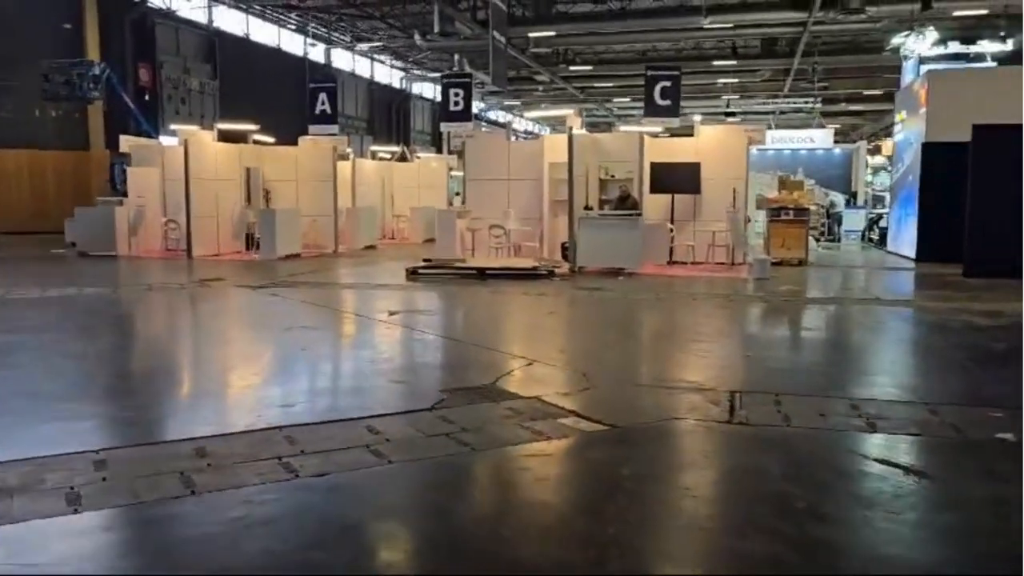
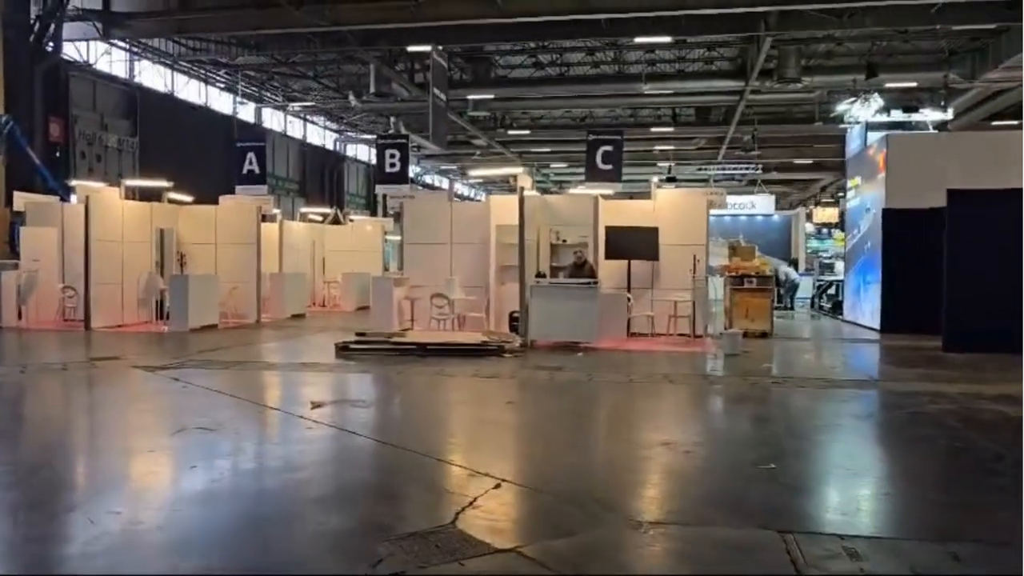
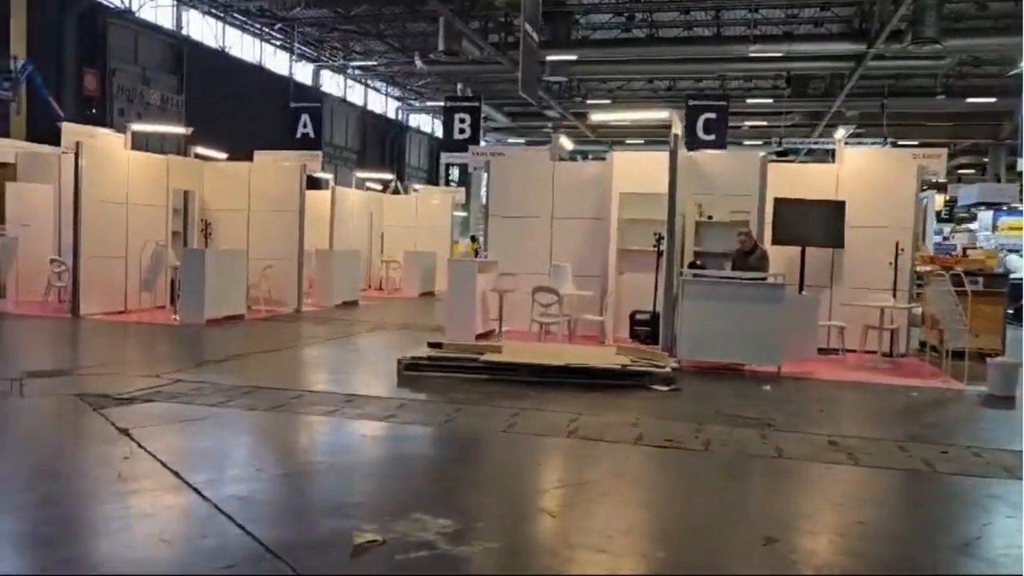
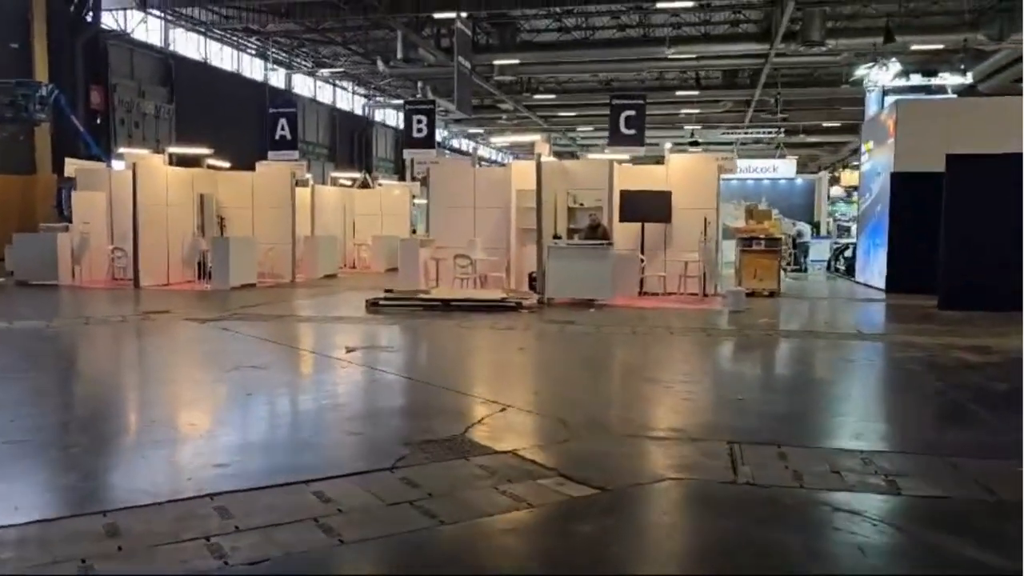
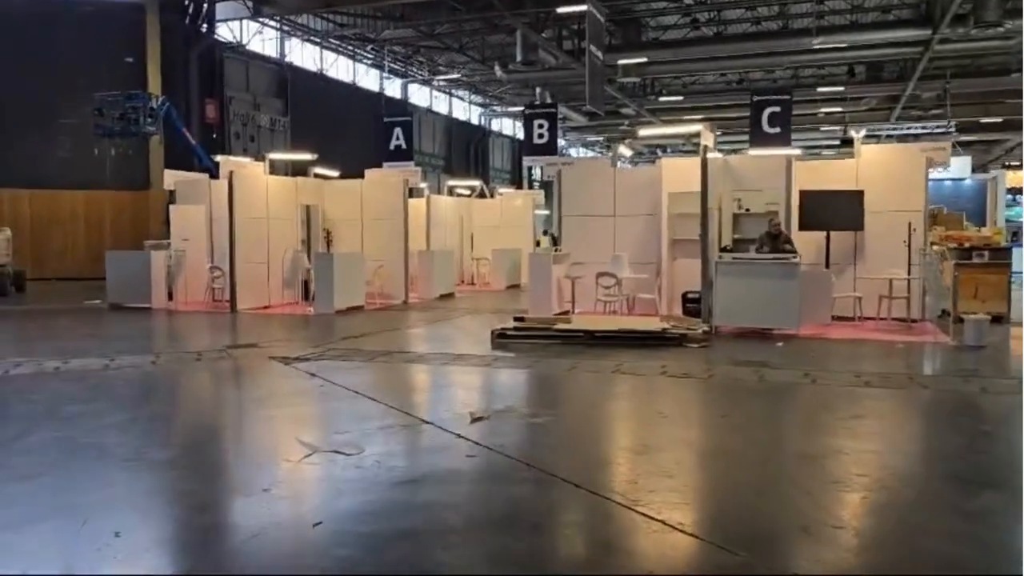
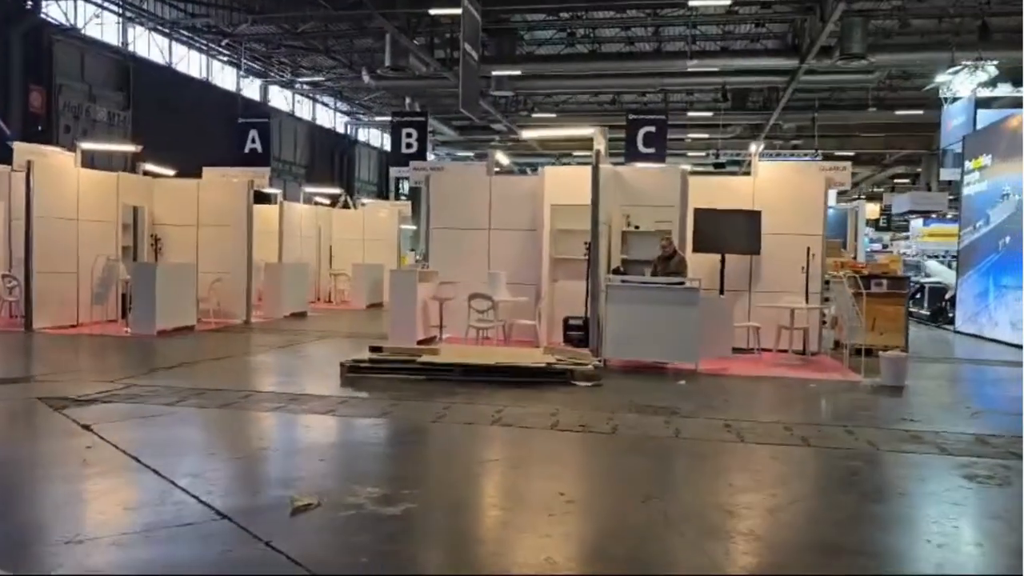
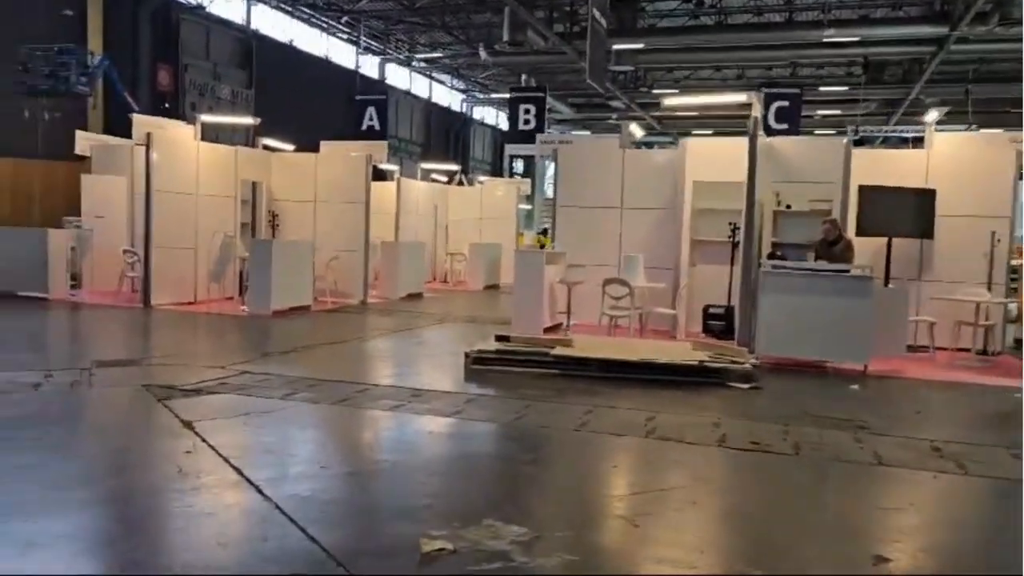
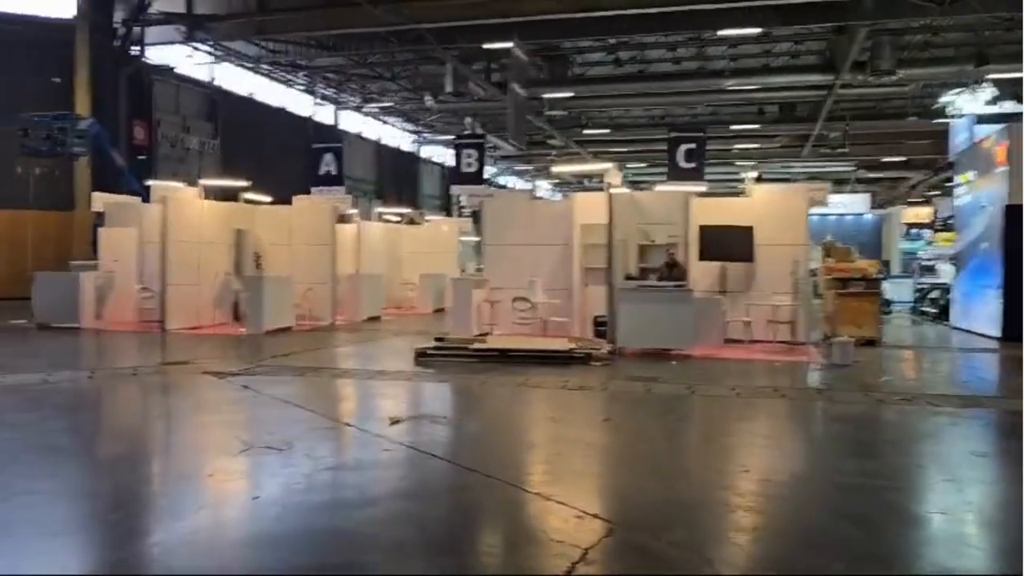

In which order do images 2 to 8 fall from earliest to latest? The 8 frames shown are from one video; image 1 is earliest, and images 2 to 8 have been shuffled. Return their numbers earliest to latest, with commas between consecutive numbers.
4, 2, 8, 5, 6, 3, 7
